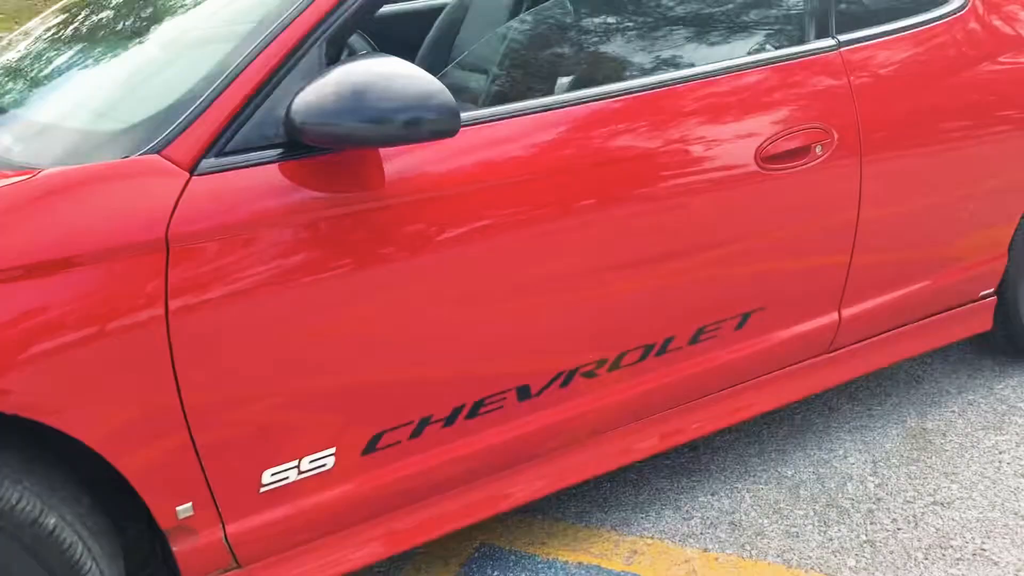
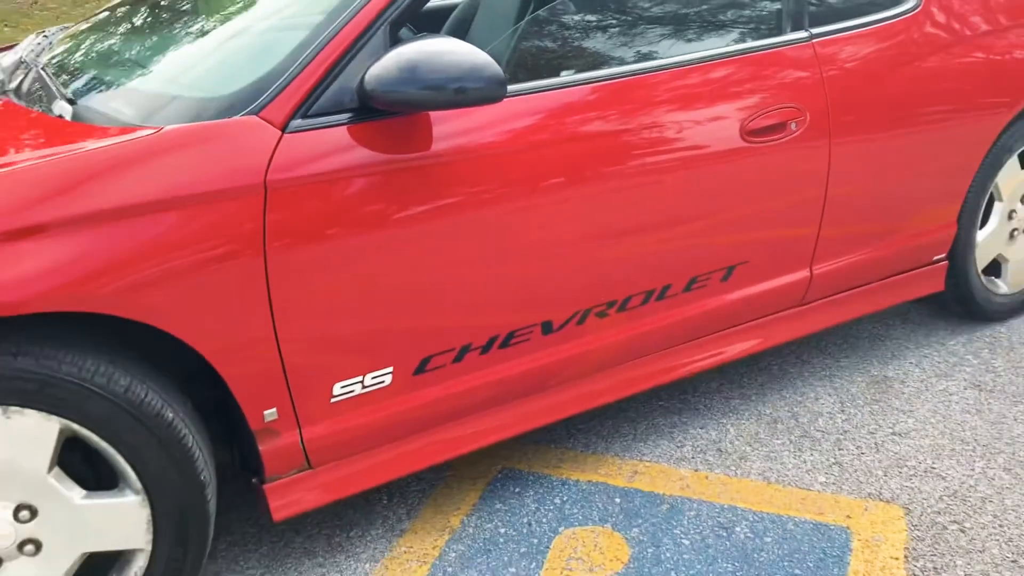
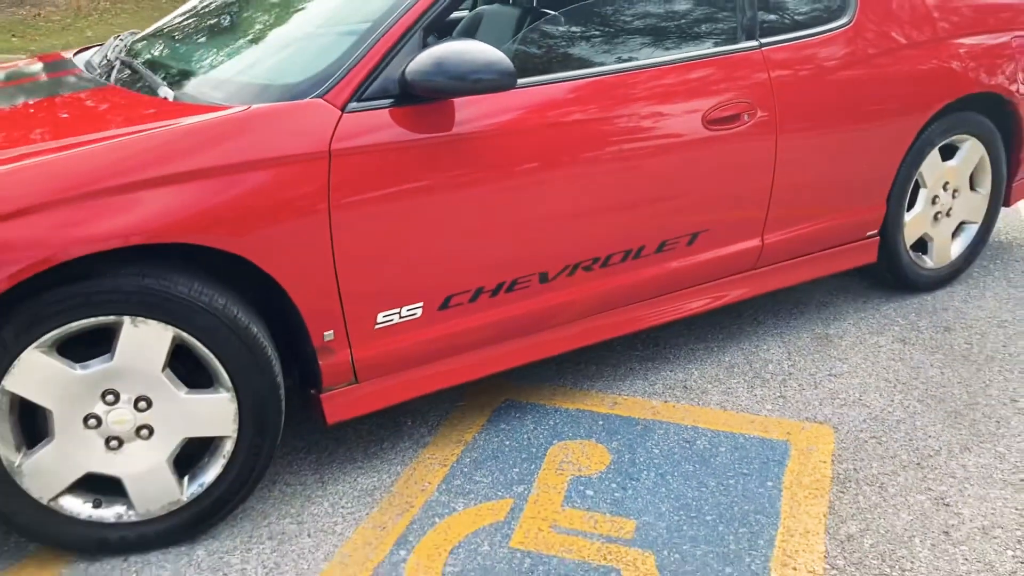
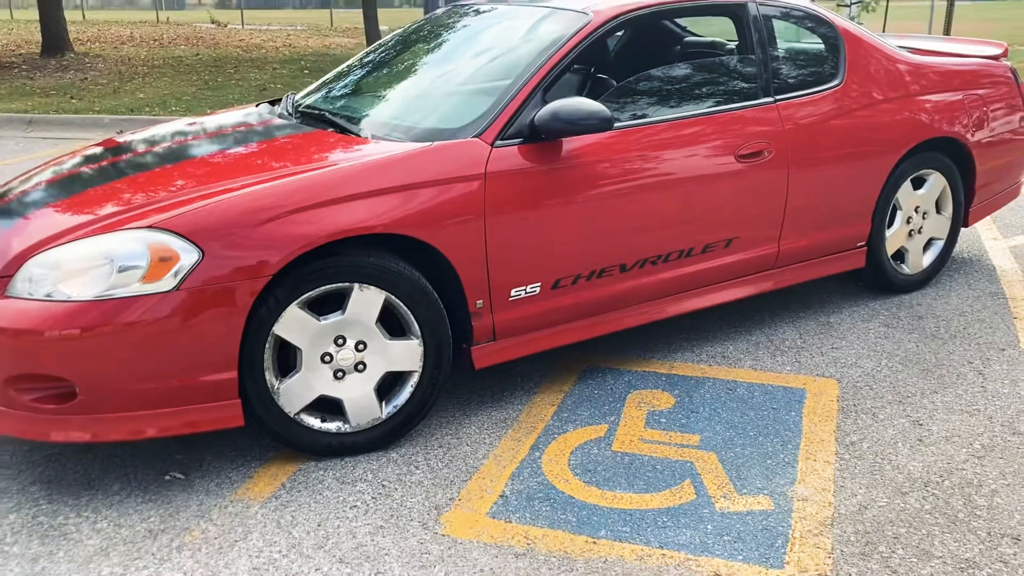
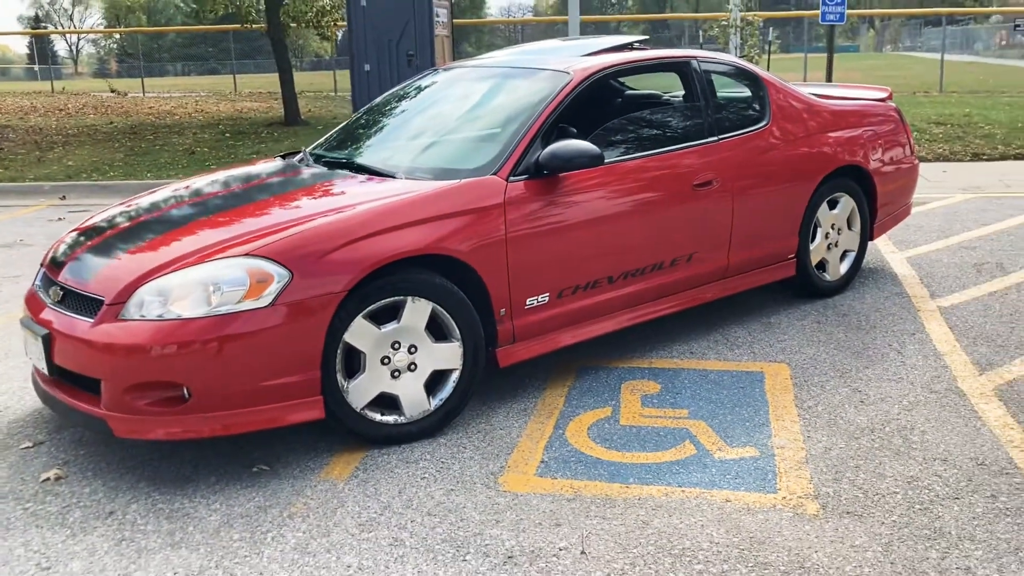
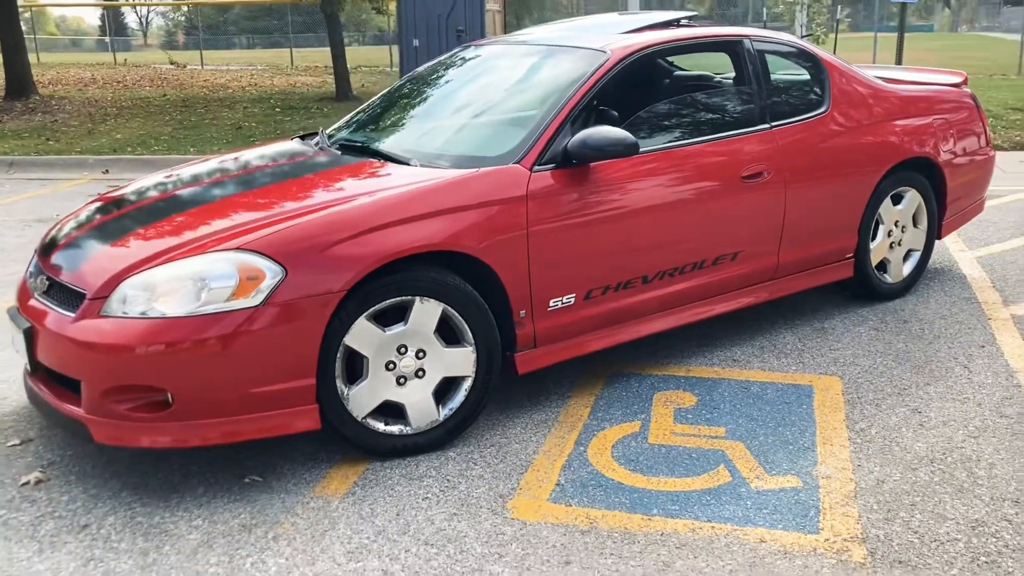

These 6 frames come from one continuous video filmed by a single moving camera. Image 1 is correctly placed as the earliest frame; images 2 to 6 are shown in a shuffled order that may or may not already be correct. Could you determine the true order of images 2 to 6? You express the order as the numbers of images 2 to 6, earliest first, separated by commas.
2, 3, 4, 6, 5
